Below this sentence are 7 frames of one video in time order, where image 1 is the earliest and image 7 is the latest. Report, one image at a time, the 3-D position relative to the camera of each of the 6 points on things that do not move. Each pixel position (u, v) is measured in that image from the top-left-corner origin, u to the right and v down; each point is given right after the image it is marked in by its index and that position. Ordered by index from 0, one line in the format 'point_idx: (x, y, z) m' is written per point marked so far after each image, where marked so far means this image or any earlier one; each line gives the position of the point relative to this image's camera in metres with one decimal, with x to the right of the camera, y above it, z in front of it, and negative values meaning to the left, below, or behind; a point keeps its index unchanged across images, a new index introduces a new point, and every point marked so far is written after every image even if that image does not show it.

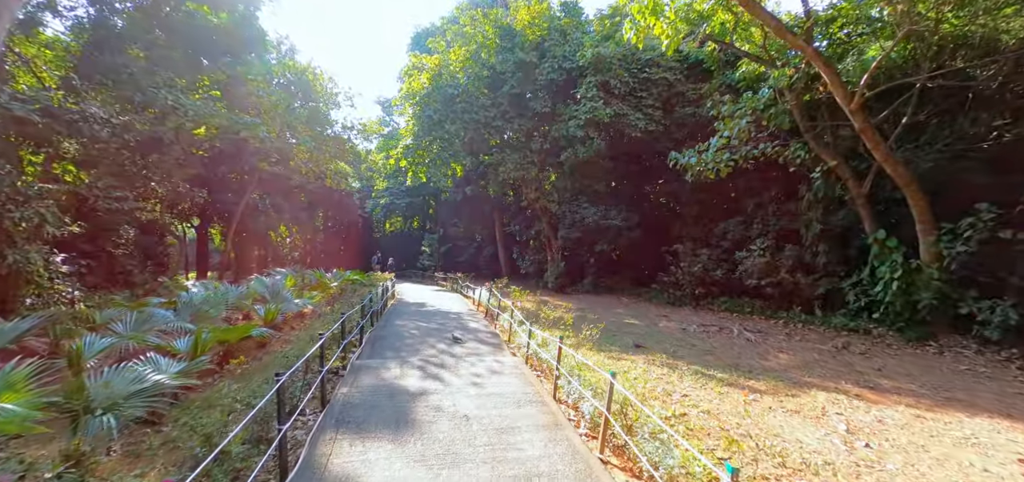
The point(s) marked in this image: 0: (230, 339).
0: (-3.5, -1.2, +5.8) m
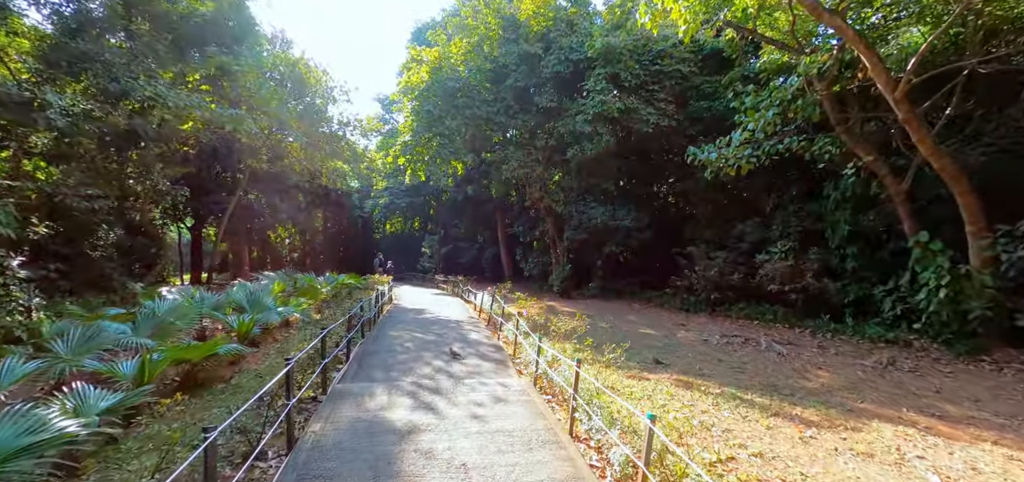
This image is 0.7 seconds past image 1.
0: (-3.4, -1.2, +5.0) m
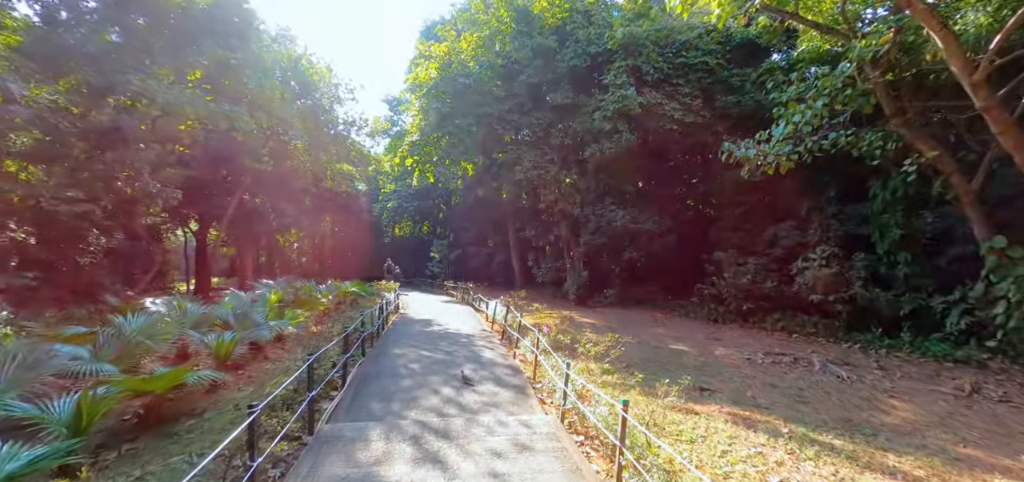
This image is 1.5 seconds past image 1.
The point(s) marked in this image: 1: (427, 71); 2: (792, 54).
0: (-3.2, -1.3, +4.2) m
1: (-3.0, +6.0, +16.4) m
2: (+6.6, +4.4, +11.1) m
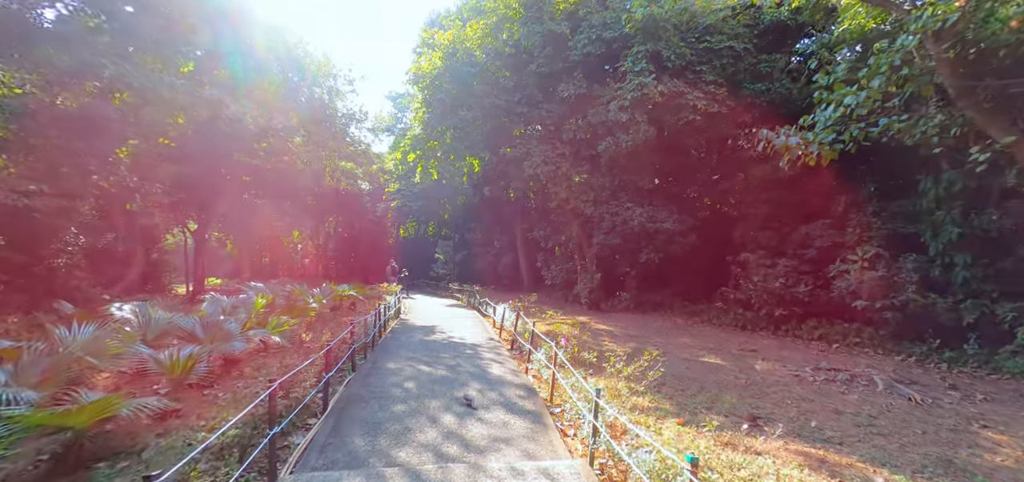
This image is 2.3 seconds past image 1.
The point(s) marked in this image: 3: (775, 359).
0: (-3.1, -1.3, +3.2) m
1: (-2.7, +6.0, +15.5) m
2: (+6.8, +4.4, +10.0) m
3: (+4.4, -2.0, +7.8) m
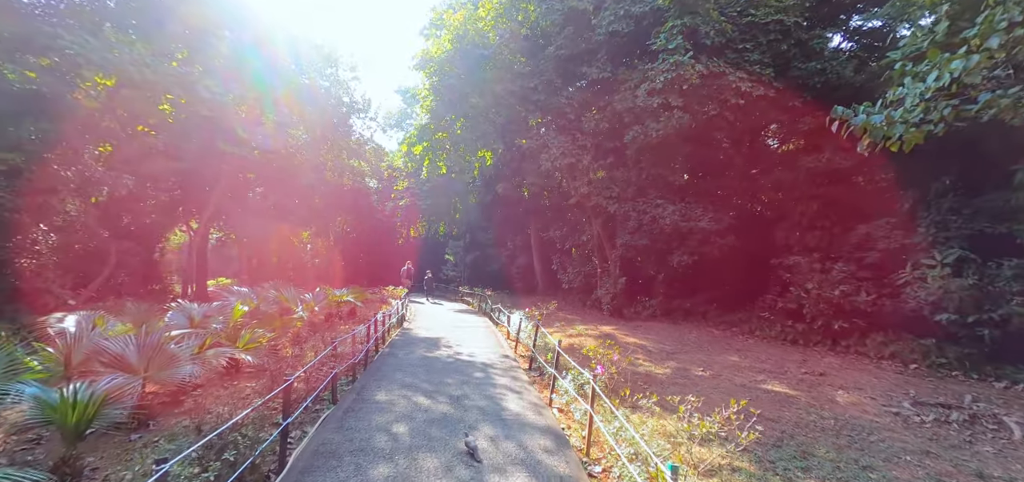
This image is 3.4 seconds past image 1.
0: (-2.9, -1.3, +2.0) m
1: (-2.2, +6.0, +14.2) m
2: (+7.2, +4.4, +8.6) m
3: (+4.6, -2.0, +6.4) m
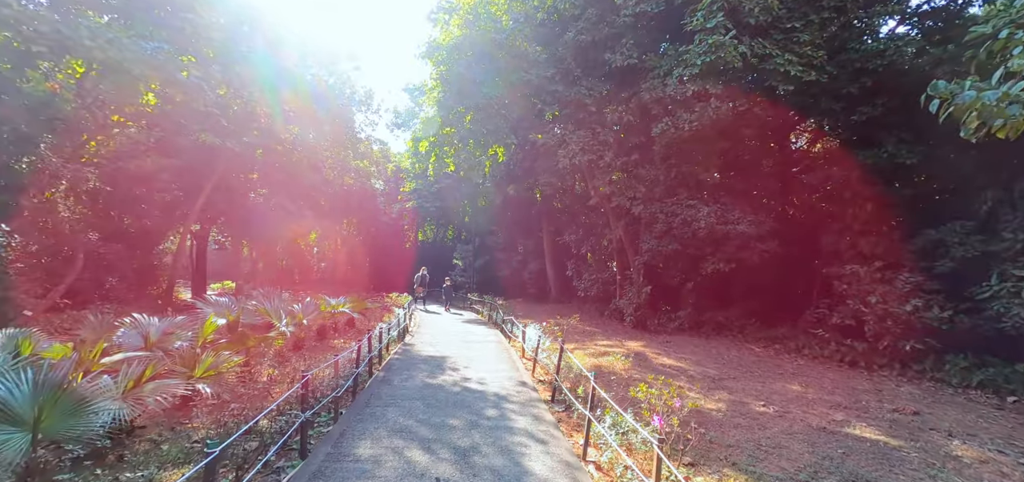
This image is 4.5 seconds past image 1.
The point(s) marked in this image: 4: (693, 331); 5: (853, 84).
0: (-2.8, -1.3, +0.8) m
1: (-1.8, +5.9, +13.1) m
2: (+7.5, +4.3, +7.3) m
3: (+4.9, -2.0, +5.1) m
4: (+4.8, -2.4, +12.4) m
5: (+6.9, +3.2, +9.4) m
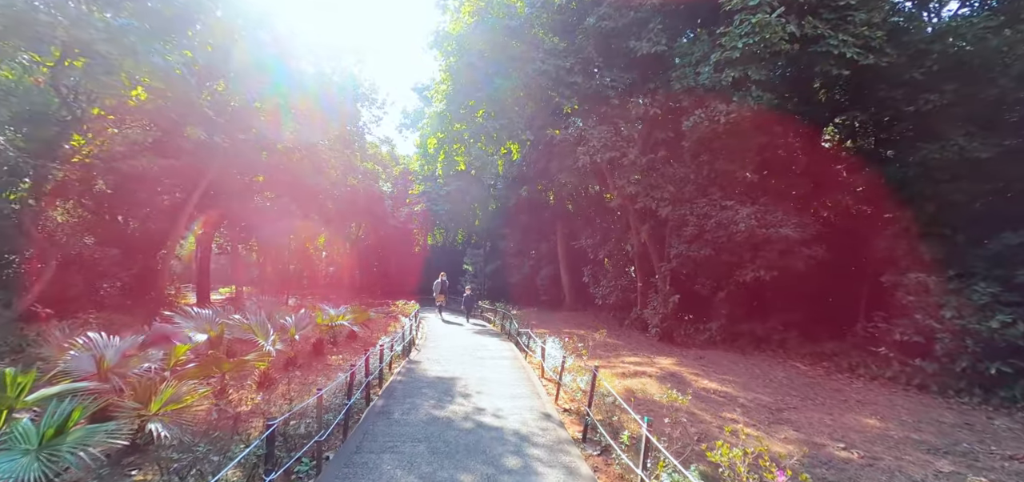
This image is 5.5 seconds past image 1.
0: (-2.7, -1.3, -0.1) m
1: (-1.4, +5.7, +12.2) m
2: (+7.7, +4.2, +6.2) m
3: (+5.1, -2.1, +4.0) m
4: (+5.2, -2.5, +11.3) m
5: (+7.2, +3.1, +8.3) m
